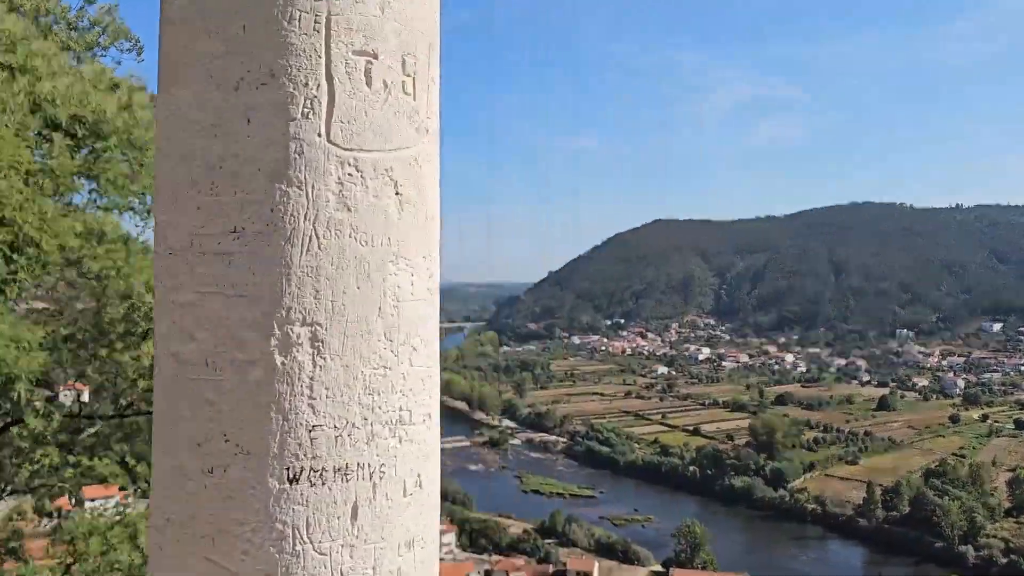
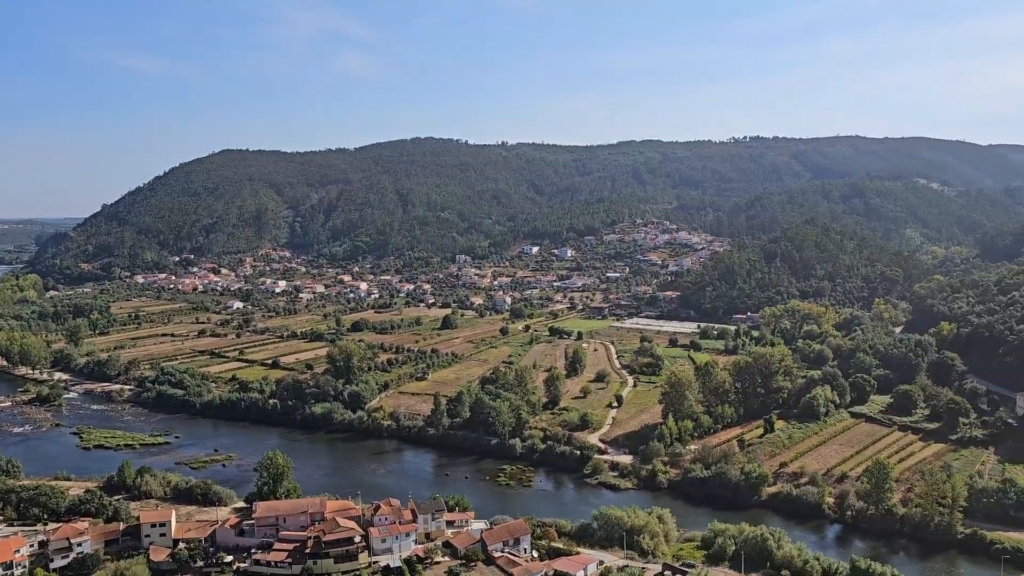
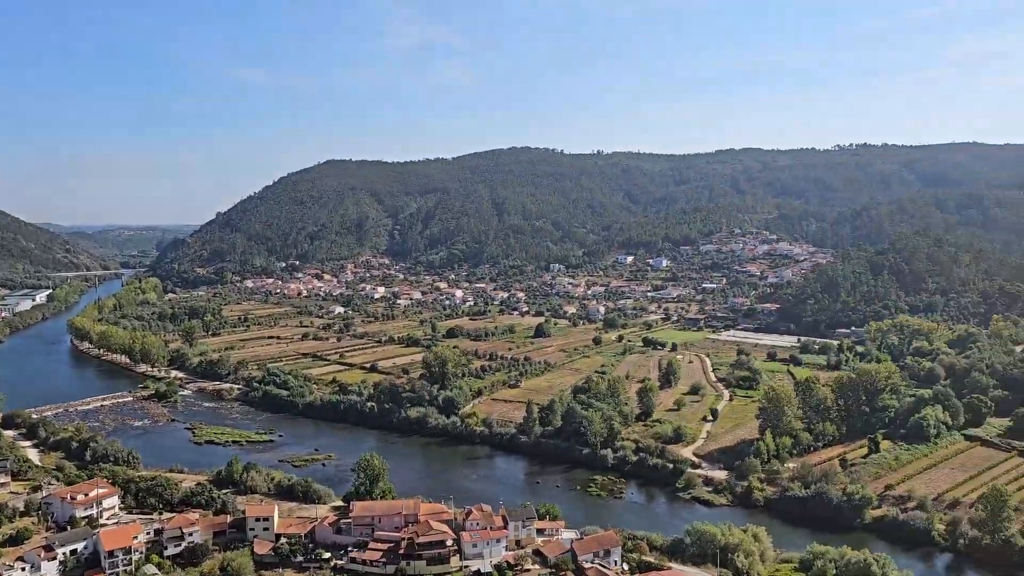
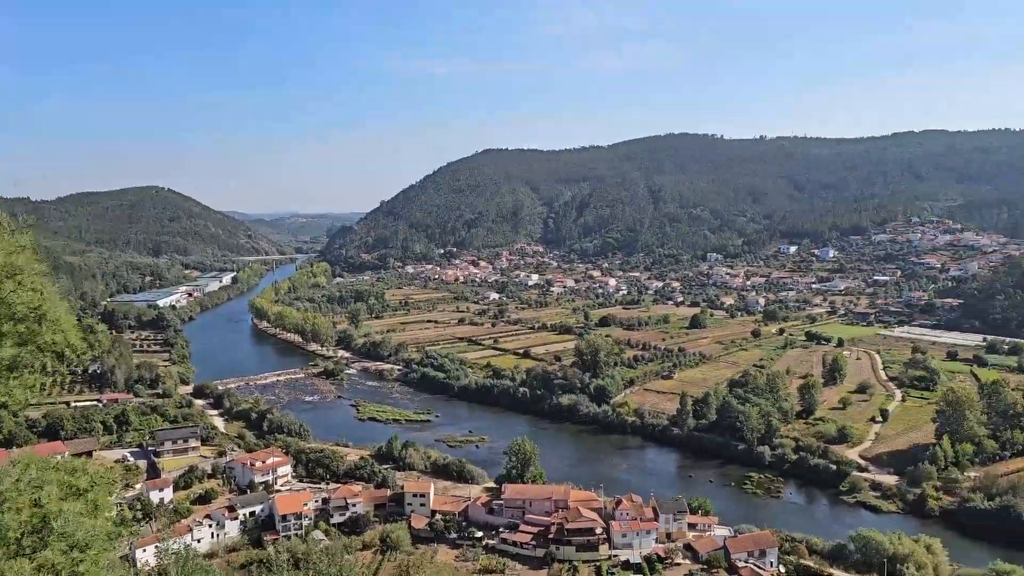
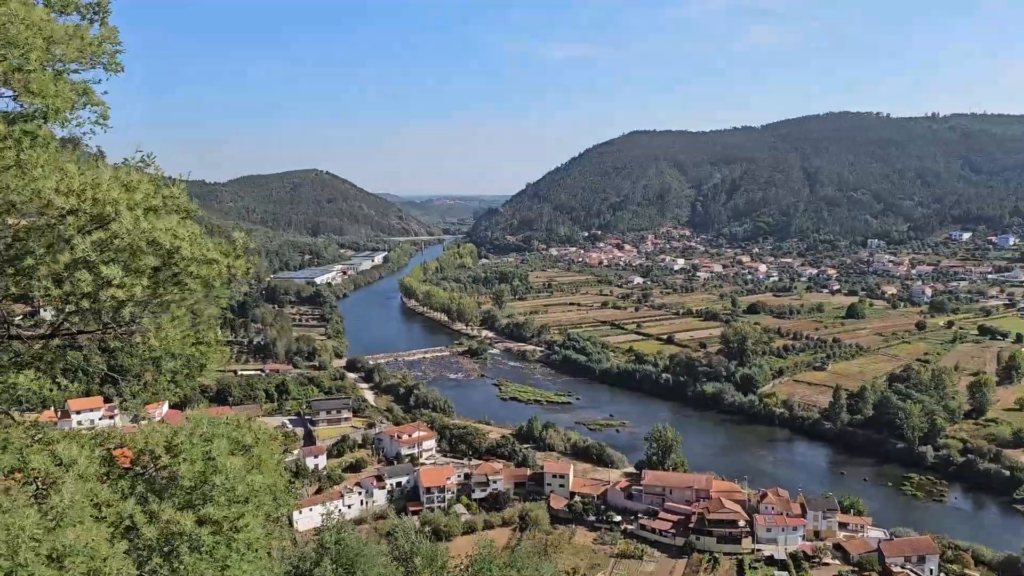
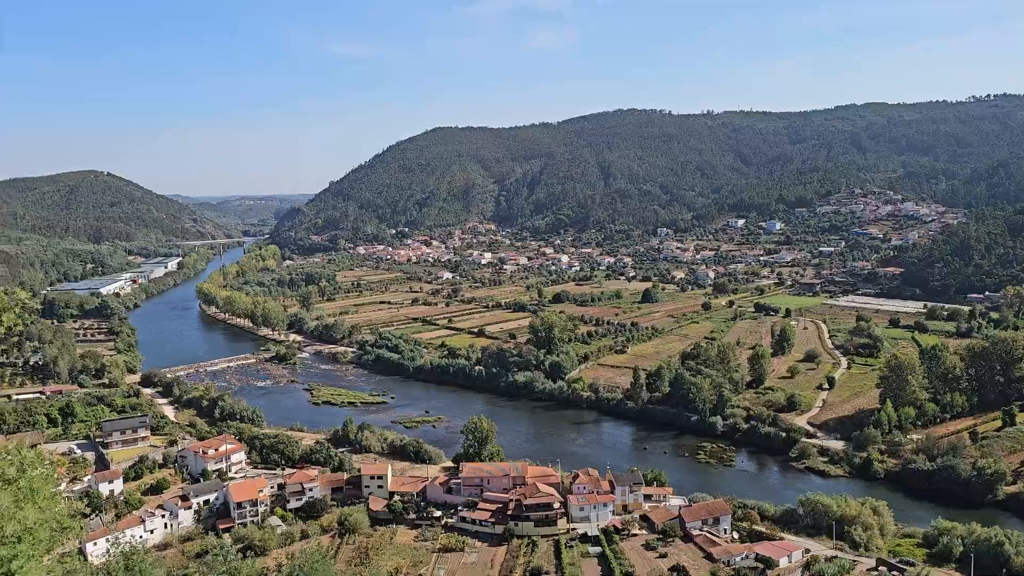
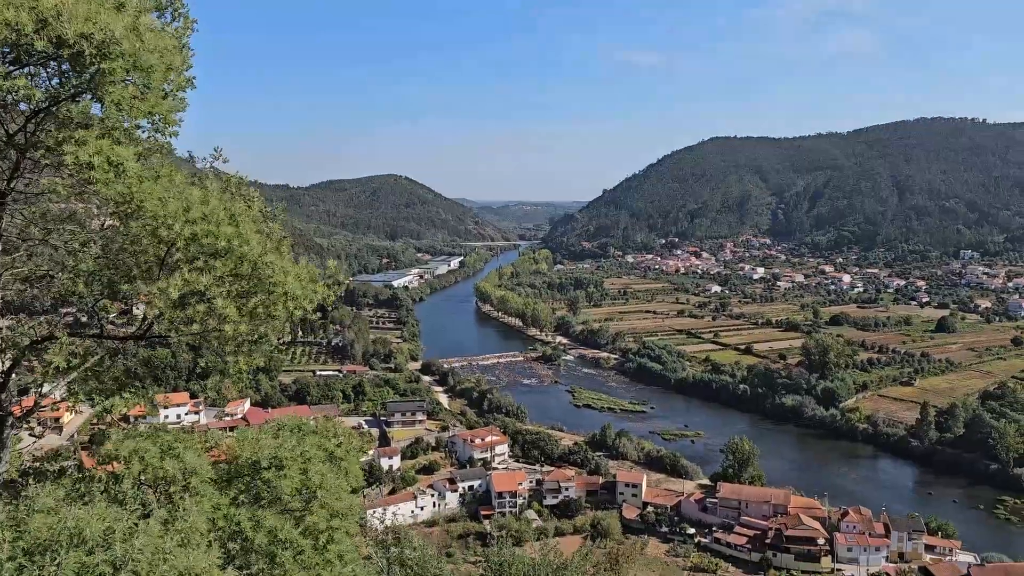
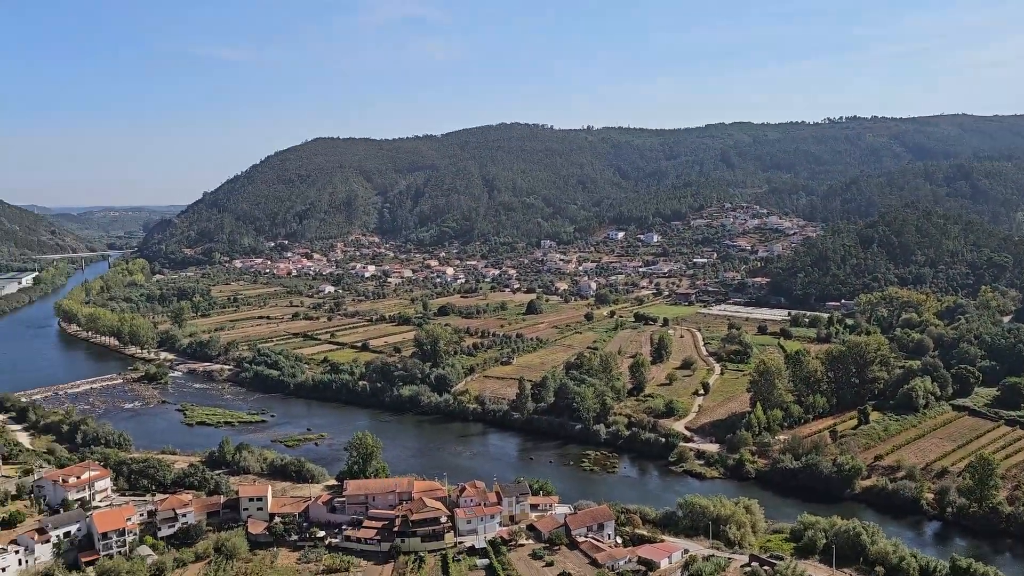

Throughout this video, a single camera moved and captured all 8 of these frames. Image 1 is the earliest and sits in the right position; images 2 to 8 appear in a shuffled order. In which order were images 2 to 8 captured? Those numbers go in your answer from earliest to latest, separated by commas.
7, 5, 4, 3, 2, 8, 6
